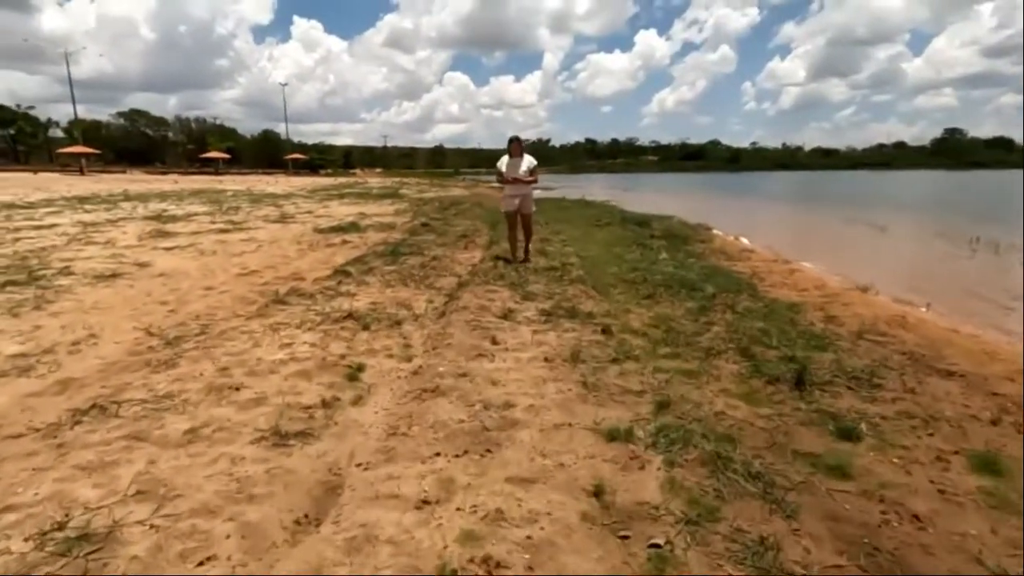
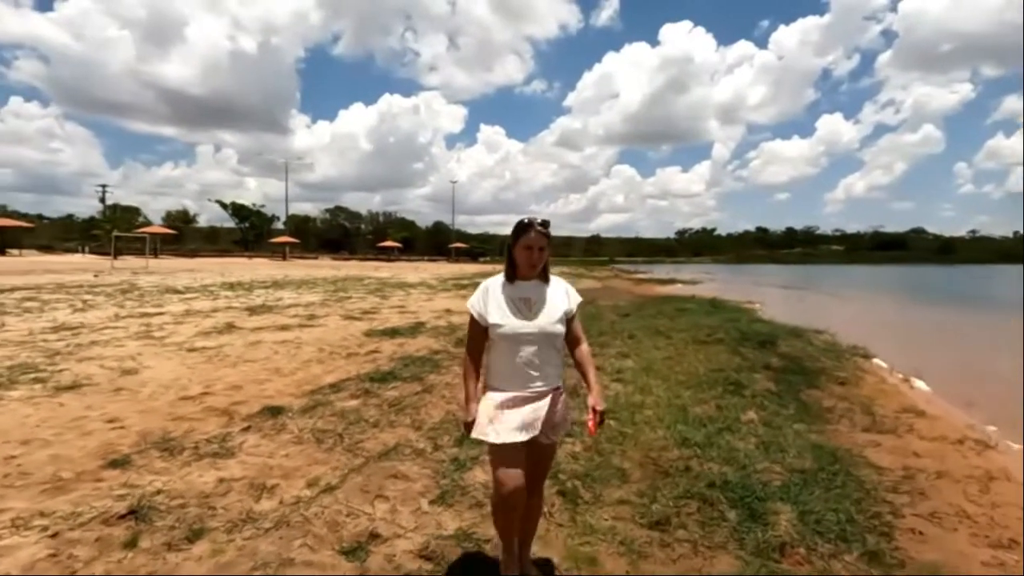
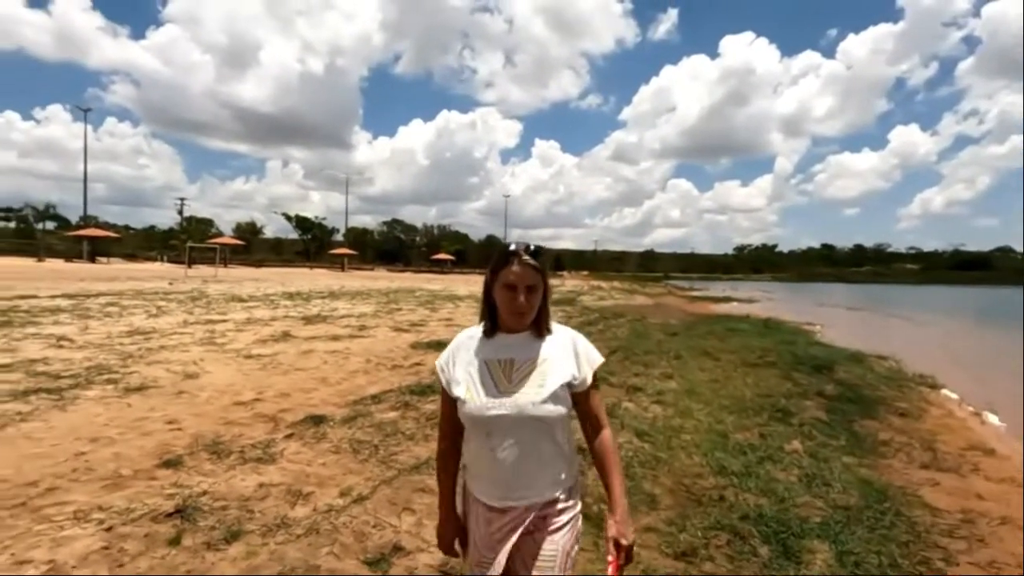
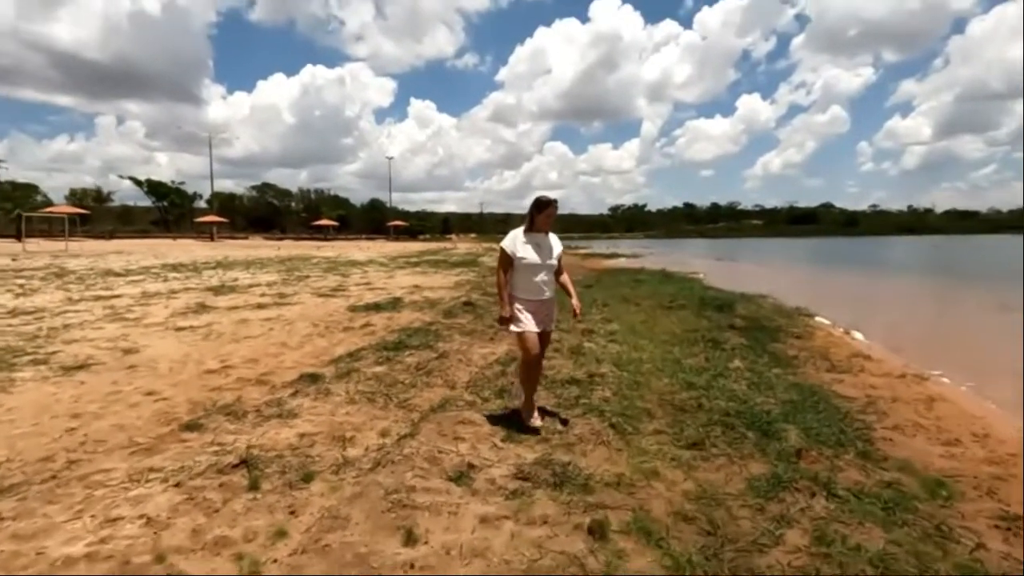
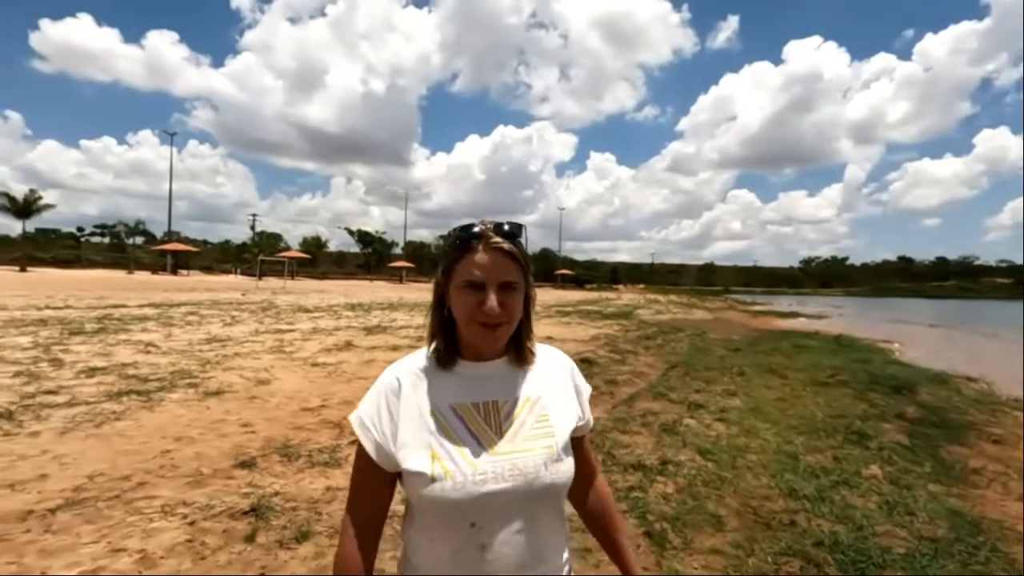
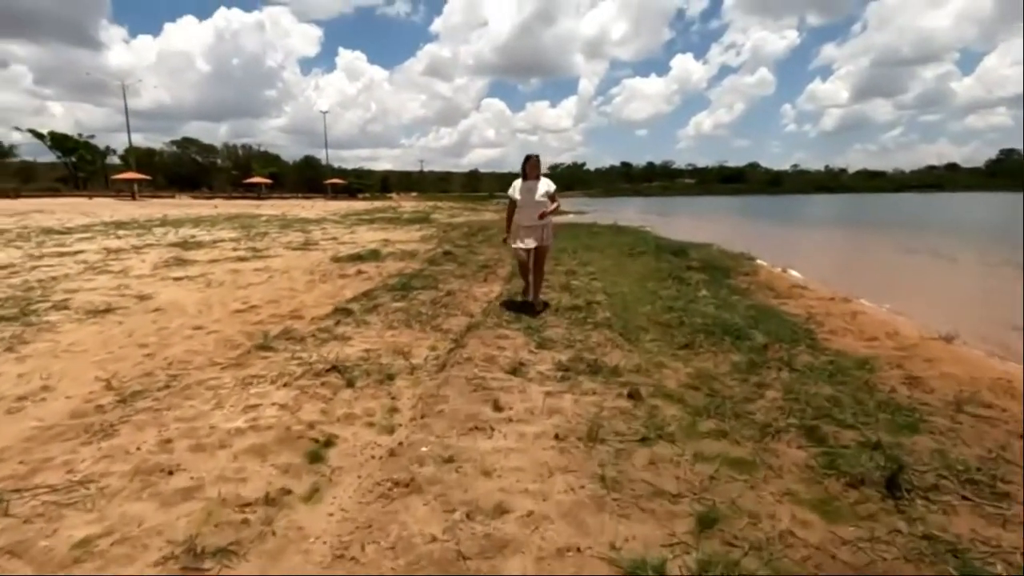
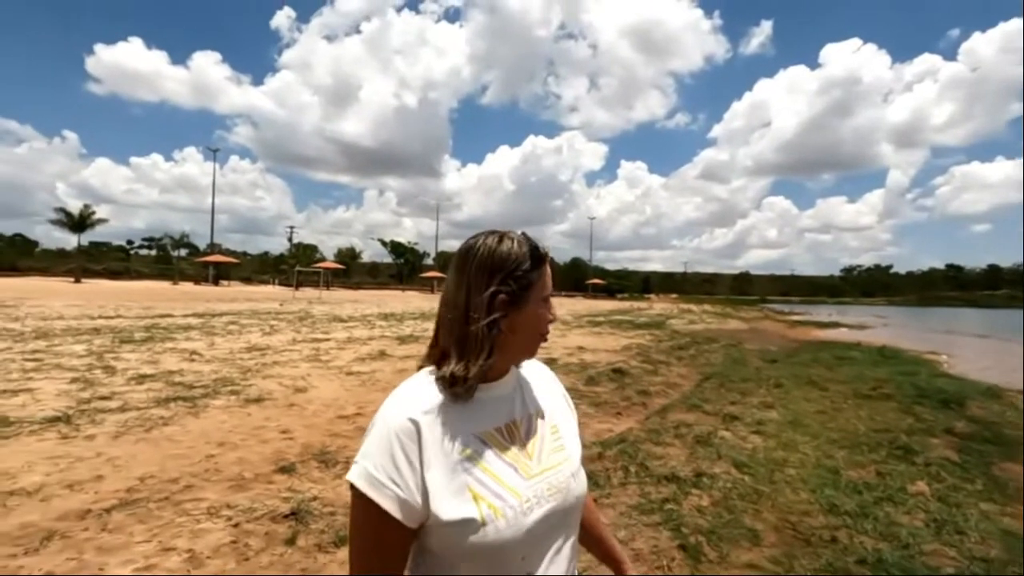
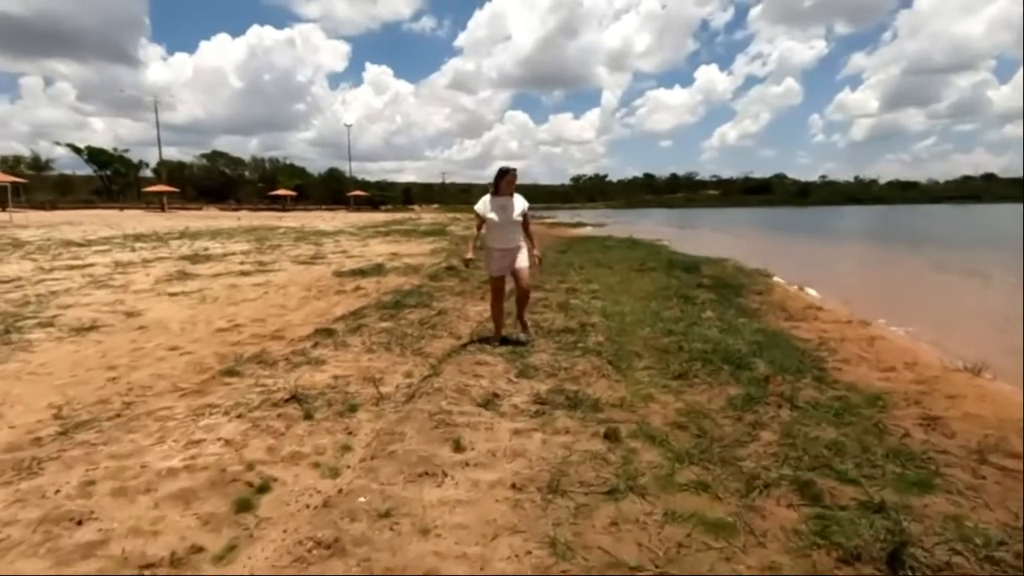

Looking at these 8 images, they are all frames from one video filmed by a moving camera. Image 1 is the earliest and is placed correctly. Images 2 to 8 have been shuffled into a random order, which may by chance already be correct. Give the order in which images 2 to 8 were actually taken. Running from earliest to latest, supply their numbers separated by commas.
6, 8, 4, 2, 3, 5, 7
